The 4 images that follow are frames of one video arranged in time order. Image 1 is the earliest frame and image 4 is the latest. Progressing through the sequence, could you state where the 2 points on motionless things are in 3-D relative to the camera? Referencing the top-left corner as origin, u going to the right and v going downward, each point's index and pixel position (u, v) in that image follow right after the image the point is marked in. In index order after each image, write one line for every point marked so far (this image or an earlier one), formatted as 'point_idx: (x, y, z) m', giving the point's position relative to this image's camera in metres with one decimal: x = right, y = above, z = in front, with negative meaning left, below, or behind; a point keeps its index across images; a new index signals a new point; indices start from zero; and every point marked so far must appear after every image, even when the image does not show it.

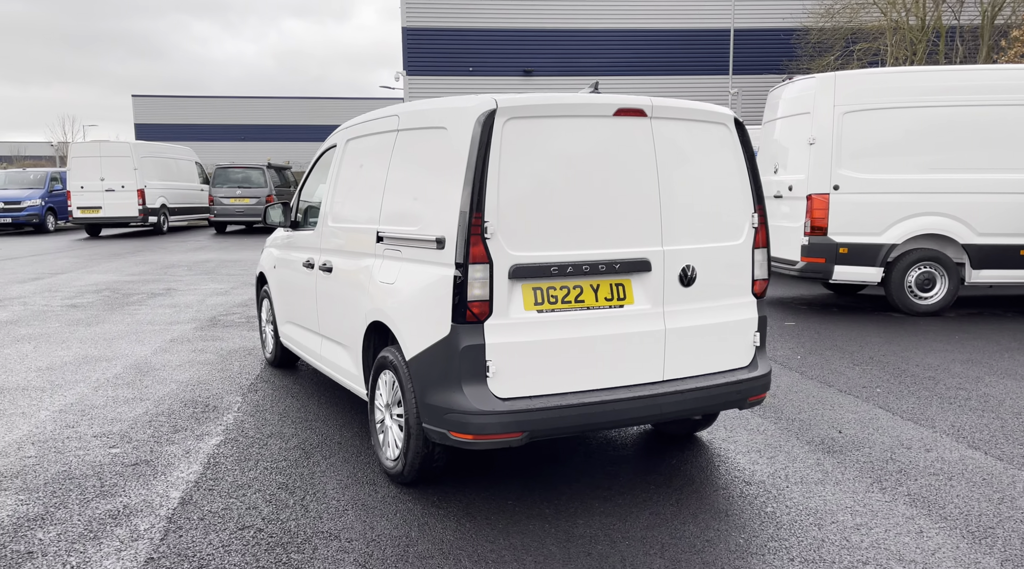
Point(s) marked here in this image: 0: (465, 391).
0: (-0.2, -0.4, +2.7) m
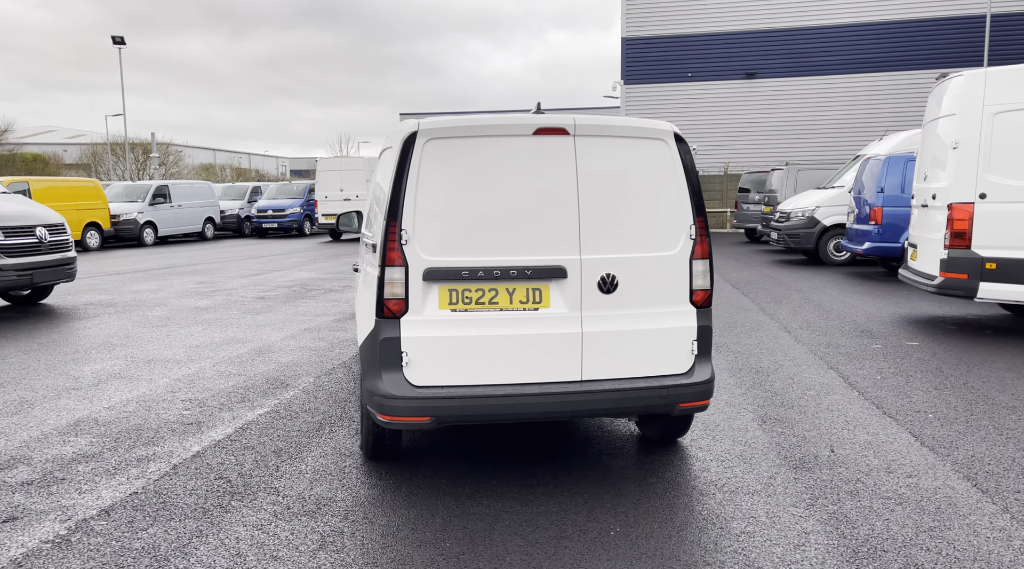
0: (-0.6, -0.4, +3.1) m
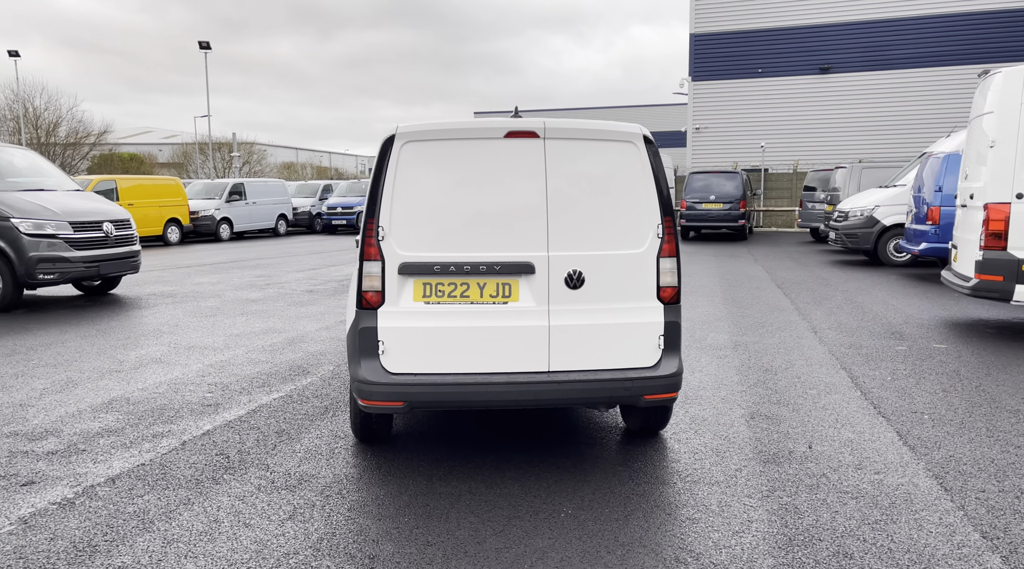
0: (-0.7, -0.4, +3.4) m
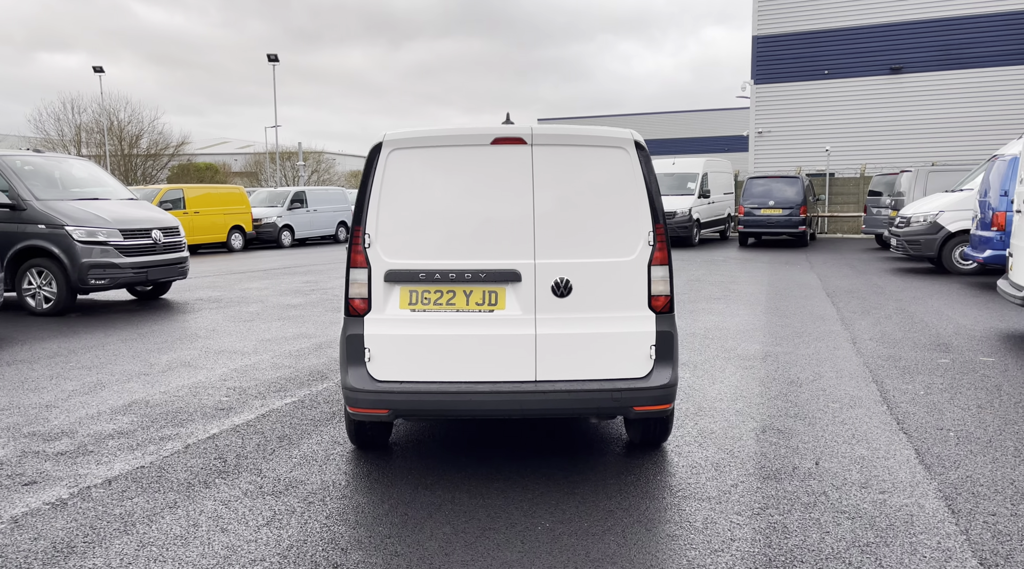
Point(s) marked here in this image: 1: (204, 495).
0: (-0.8, -0.4, +3.4) m
1: (-1.4, -0.9, +3.2) m
